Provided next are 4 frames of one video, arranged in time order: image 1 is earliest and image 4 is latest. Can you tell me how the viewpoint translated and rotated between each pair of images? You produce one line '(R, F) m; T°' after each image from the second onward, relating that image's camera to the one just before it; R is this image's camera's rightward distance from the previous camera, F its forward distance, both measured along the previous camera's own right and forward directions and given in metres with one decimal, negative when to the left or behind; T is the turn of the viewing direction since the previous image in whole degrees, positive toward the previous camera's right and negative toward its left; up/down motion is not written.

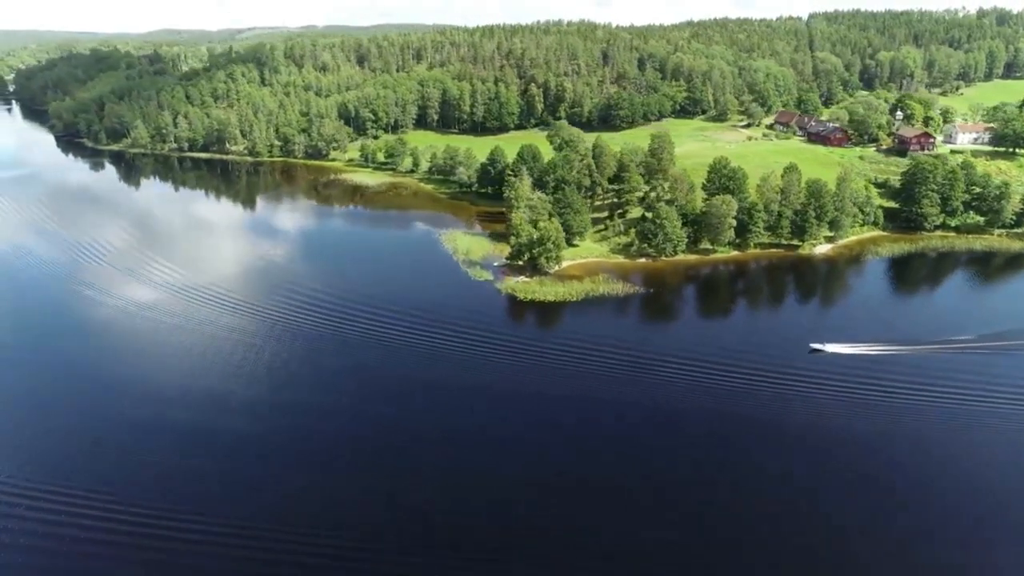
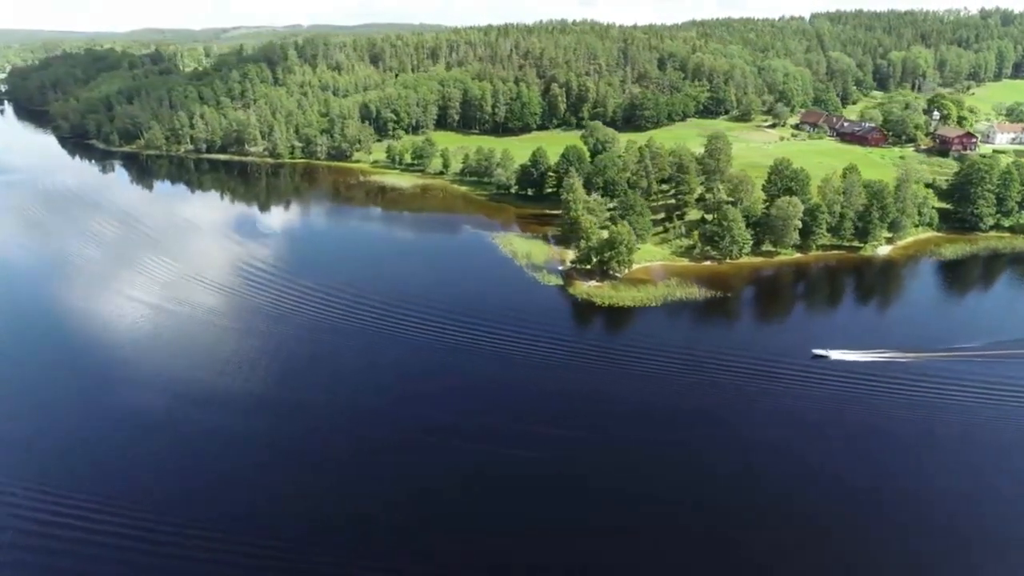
(-6.4, +1.3) m; +1°
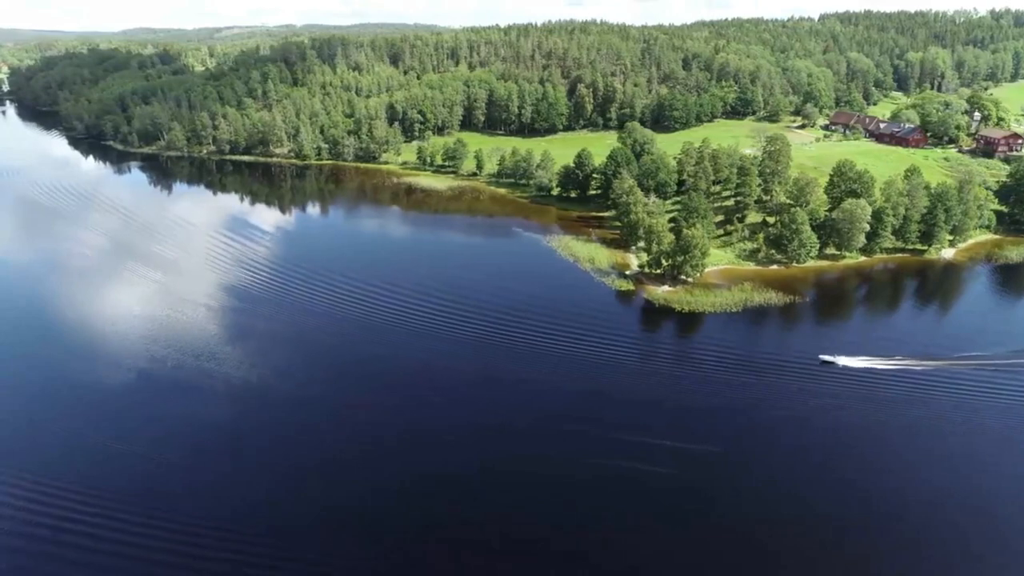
(-5.8, +1.2) m; +1°
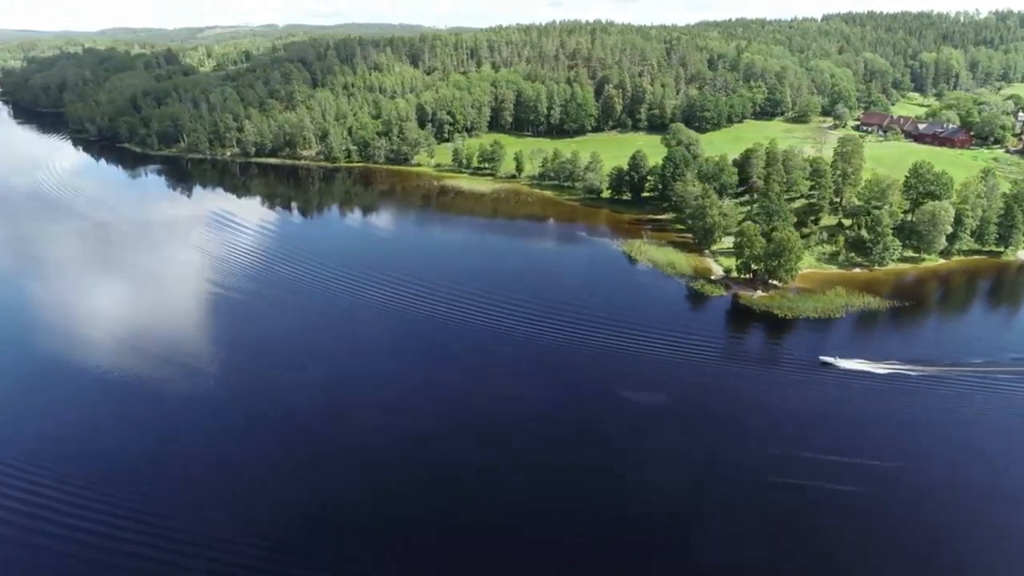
(-7.7, +1.4) m; +1°
